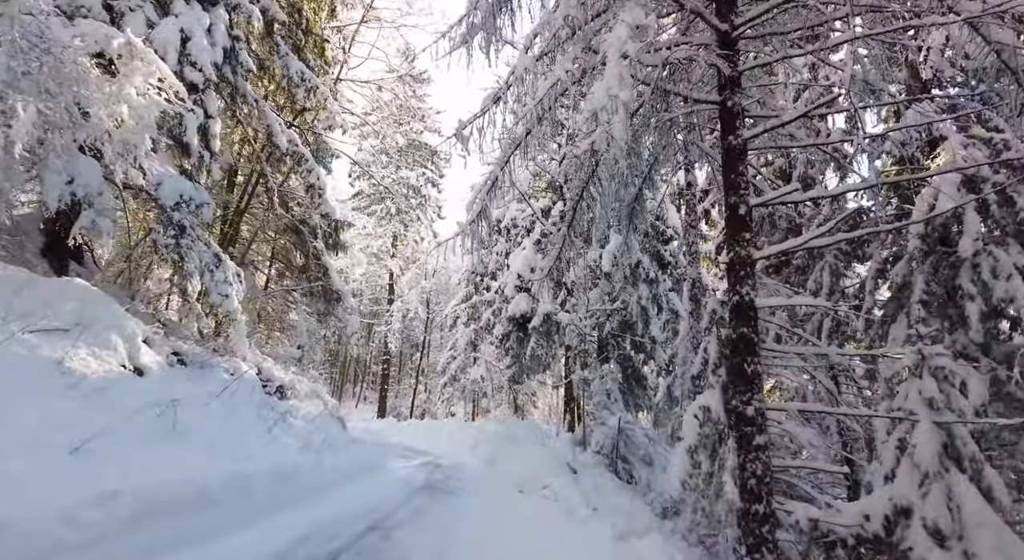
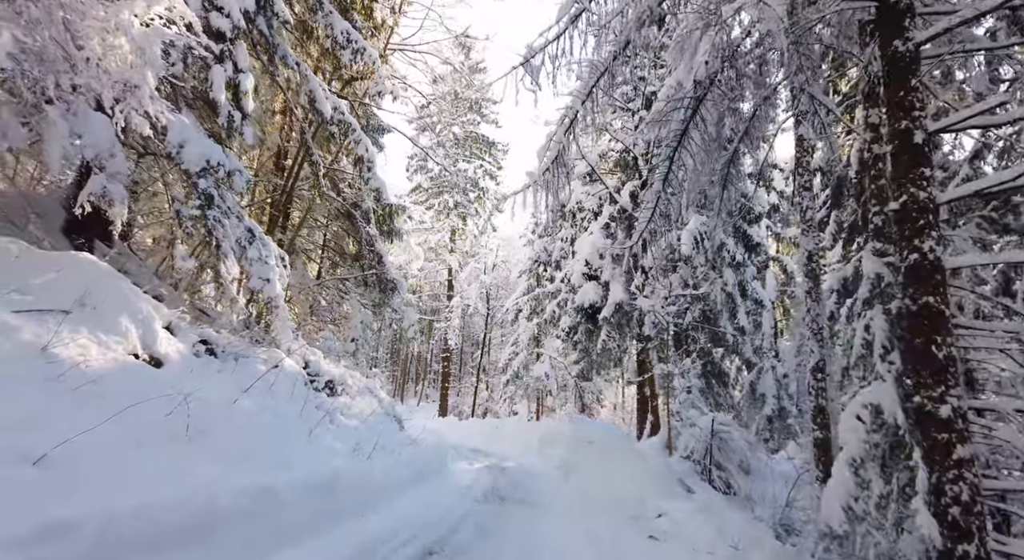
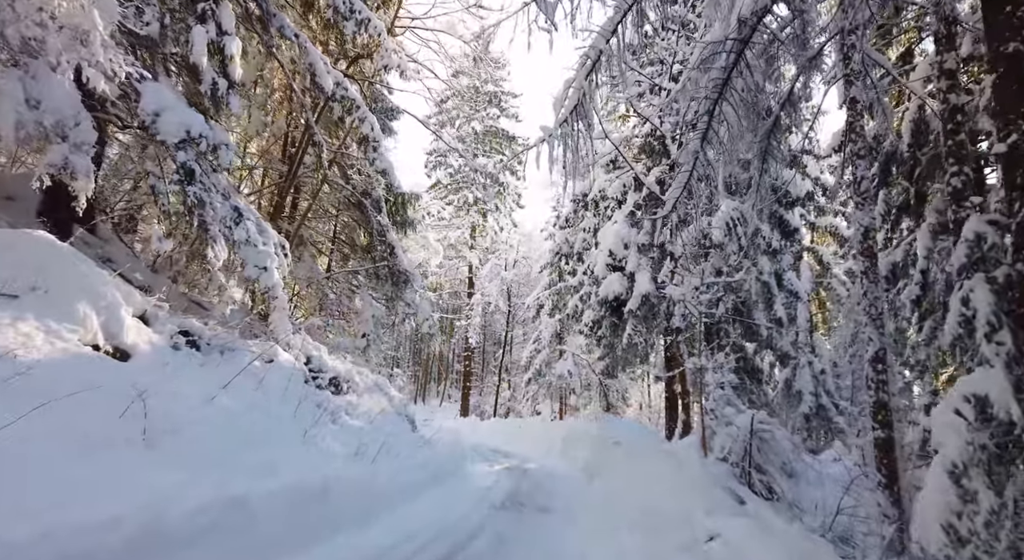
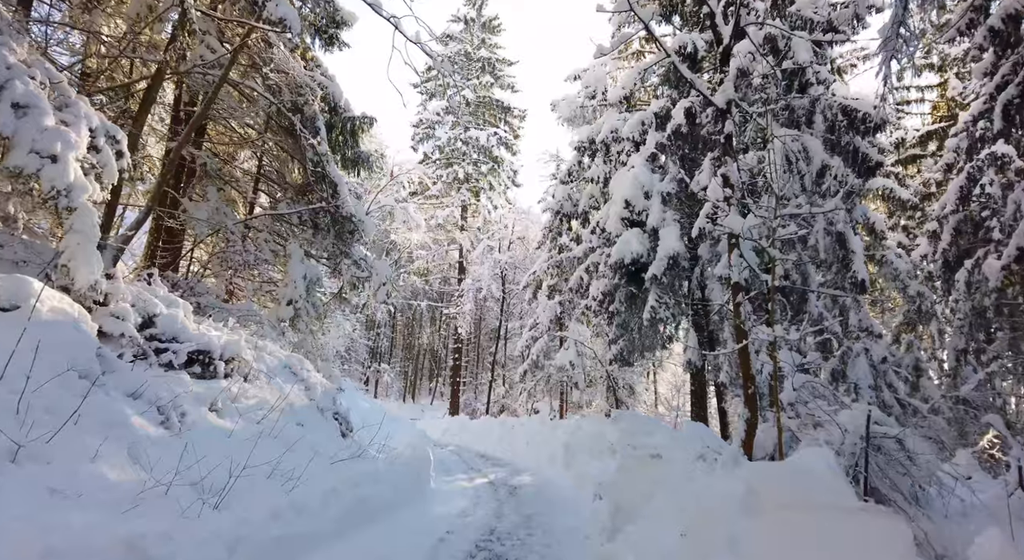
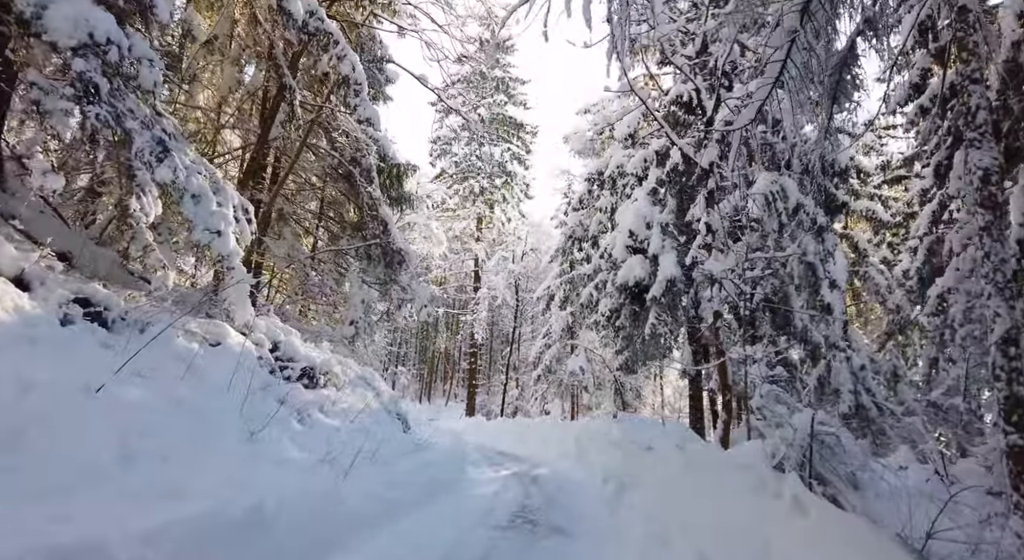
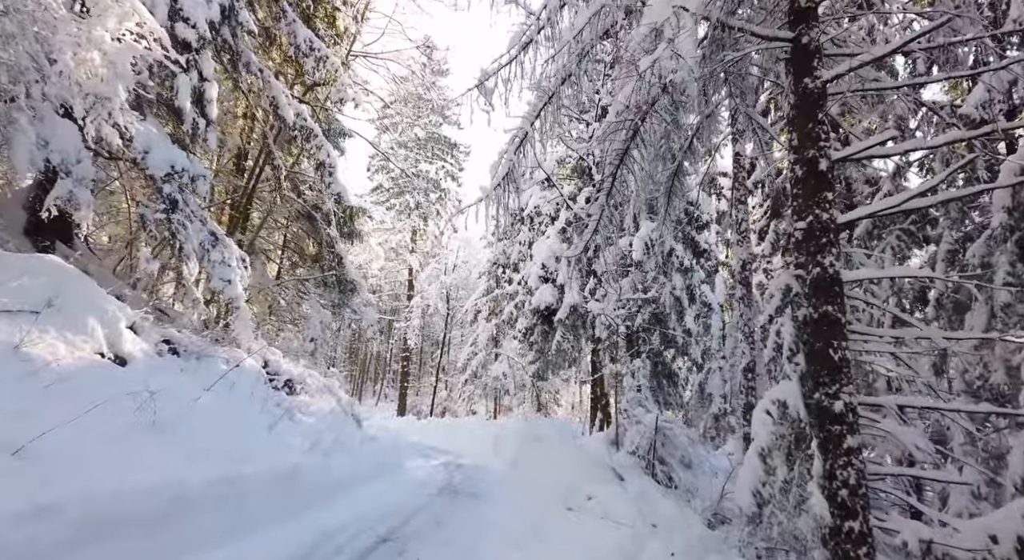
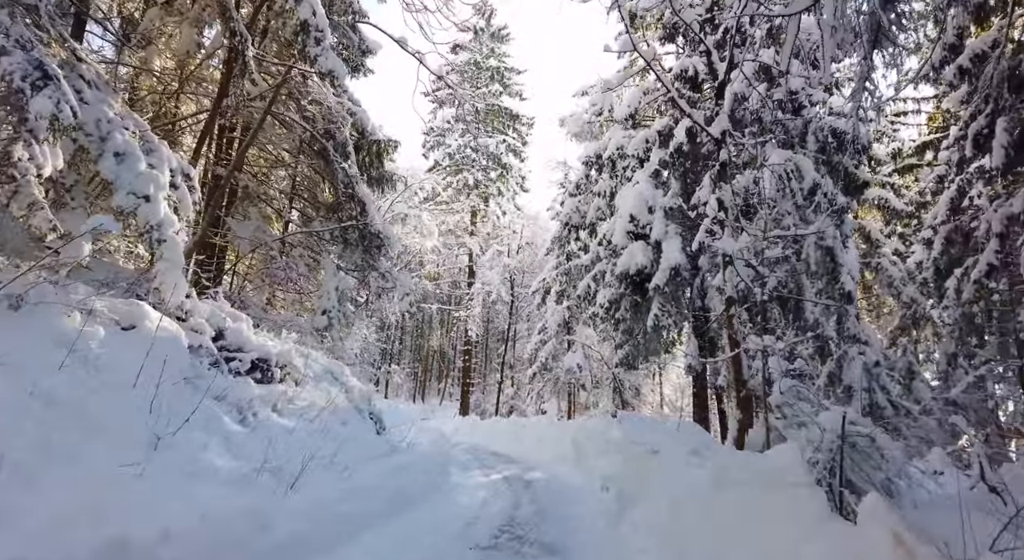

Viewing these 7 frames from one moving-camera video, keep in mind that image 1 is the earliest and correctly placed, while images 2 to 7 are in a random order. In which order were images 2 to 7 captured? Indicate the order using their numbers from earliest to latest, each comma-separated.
6, 2, 3, 5, 7, 4
